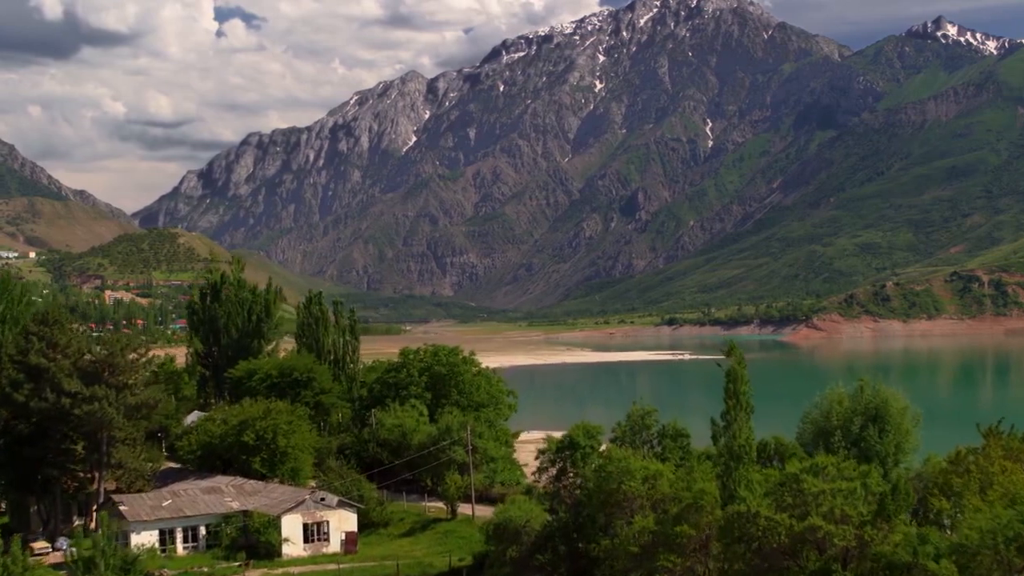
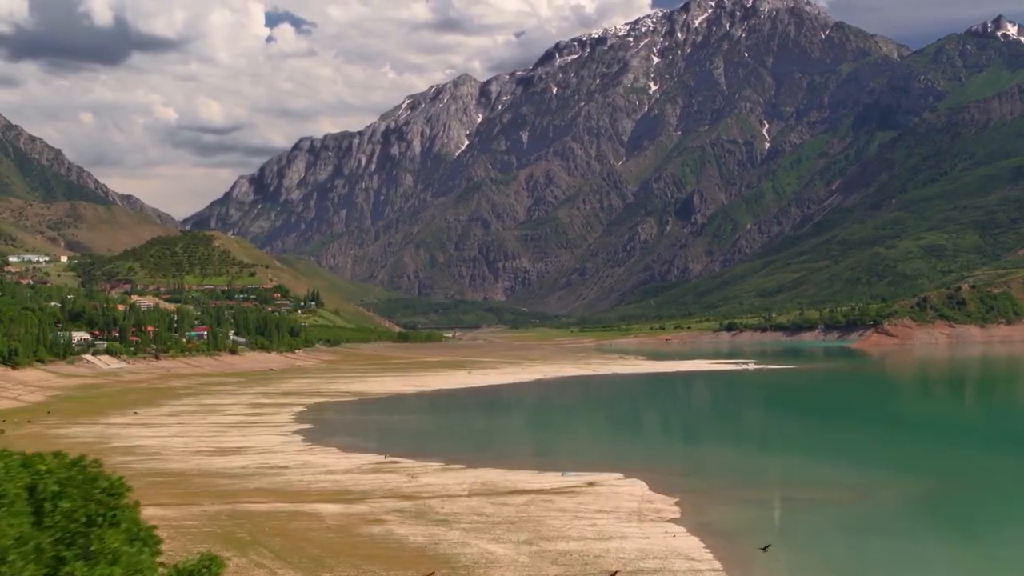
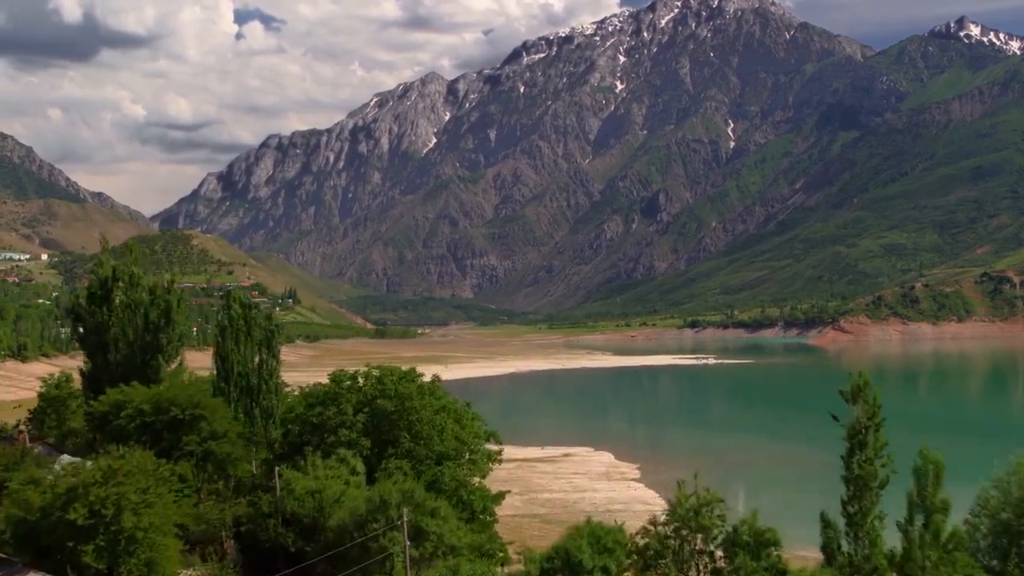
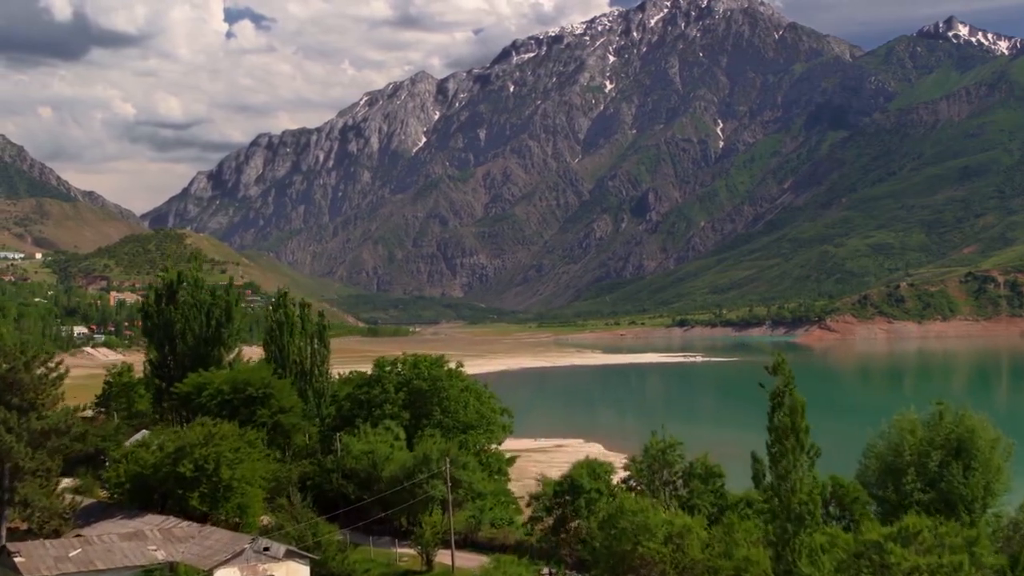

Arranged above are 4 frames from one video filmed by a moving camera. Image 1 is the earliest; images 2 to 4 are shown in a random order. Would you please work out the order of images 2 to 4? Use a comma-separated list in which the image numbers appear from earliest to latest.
4, 3, 2
